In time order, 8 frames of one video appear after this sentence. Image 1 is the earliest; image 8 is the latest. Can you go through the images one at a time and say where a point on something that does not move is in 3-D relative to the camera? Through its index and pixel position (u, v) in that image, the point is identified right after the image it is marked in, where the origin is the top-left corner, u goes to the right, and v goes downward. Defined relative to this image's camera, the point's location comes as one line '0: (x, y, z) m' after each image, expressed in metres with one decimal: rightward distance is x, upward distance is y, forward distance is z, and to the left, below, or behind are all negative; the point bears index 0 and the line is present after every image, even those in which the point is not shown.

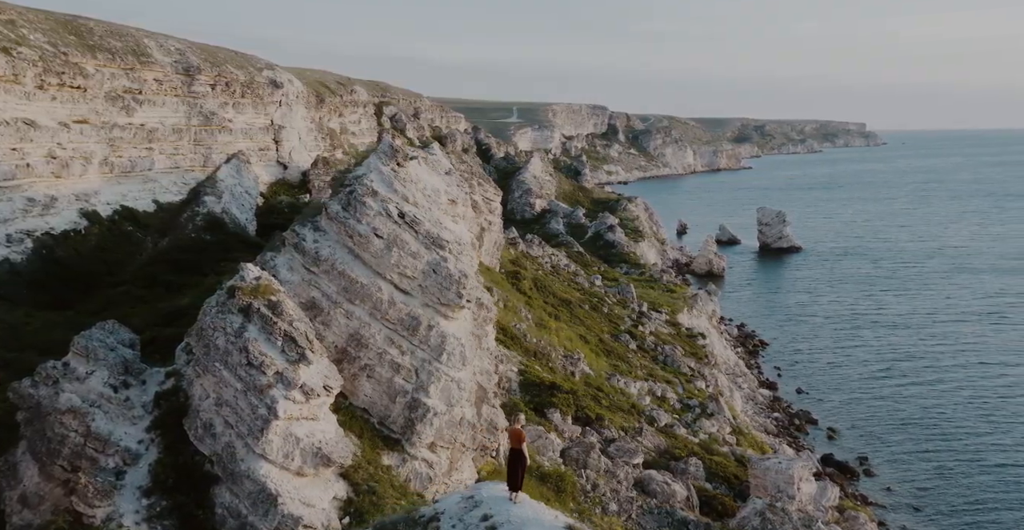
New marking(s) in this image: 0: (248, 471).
0: (-5.5, -4.3, +18.2) m
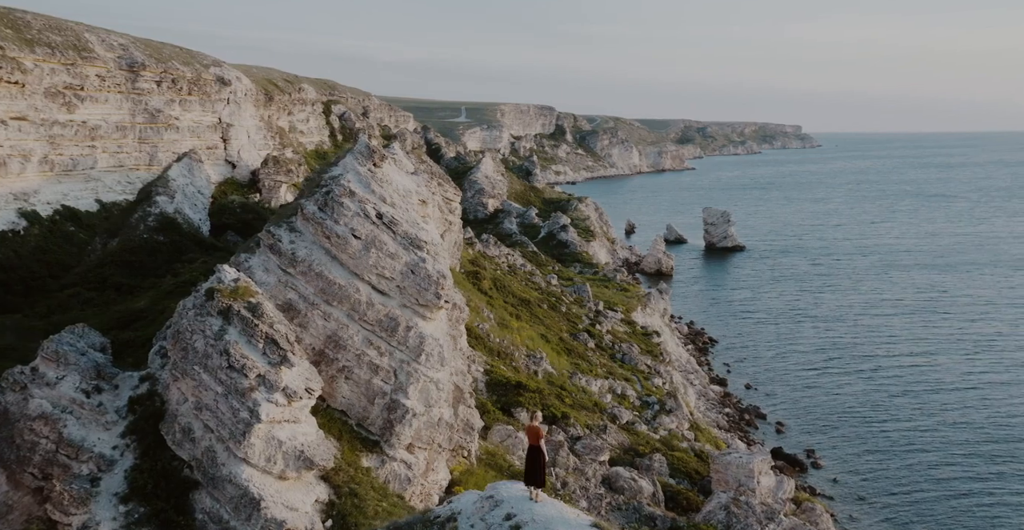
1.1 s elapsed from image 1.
0: (-5.8, -4.3, +18.0) m
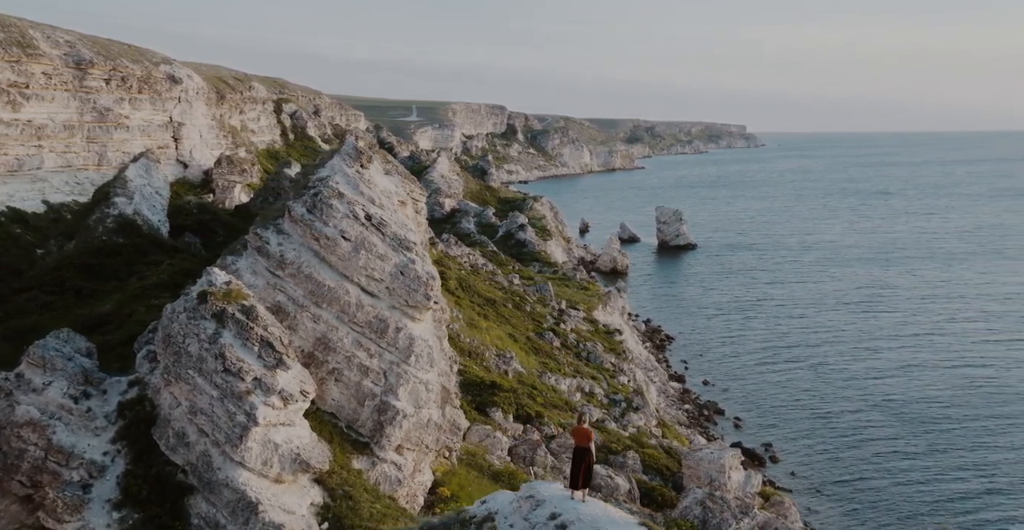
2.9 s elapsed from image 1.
0: (-5.9, -4.4, +17.9) m
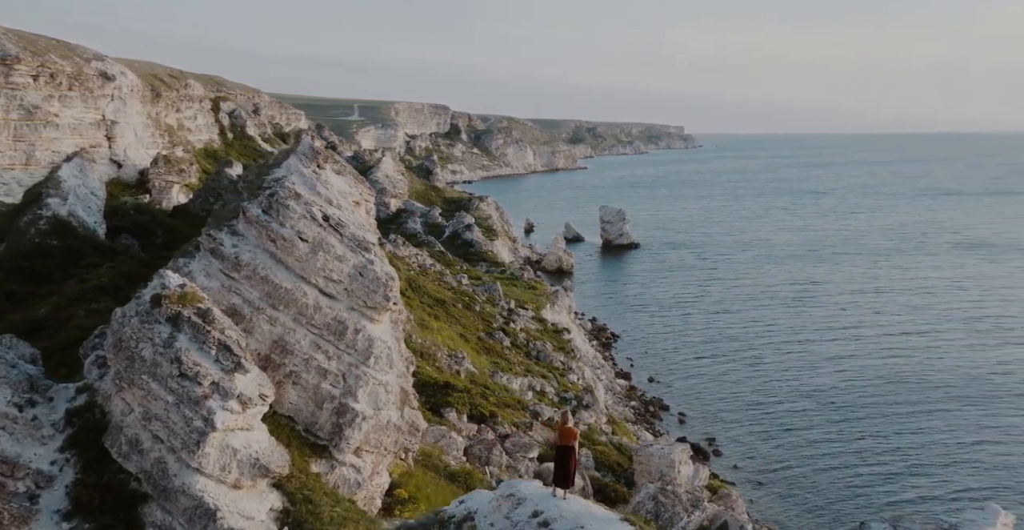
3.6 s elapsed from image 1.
0: (-6.6, -4.4, +17.5) m
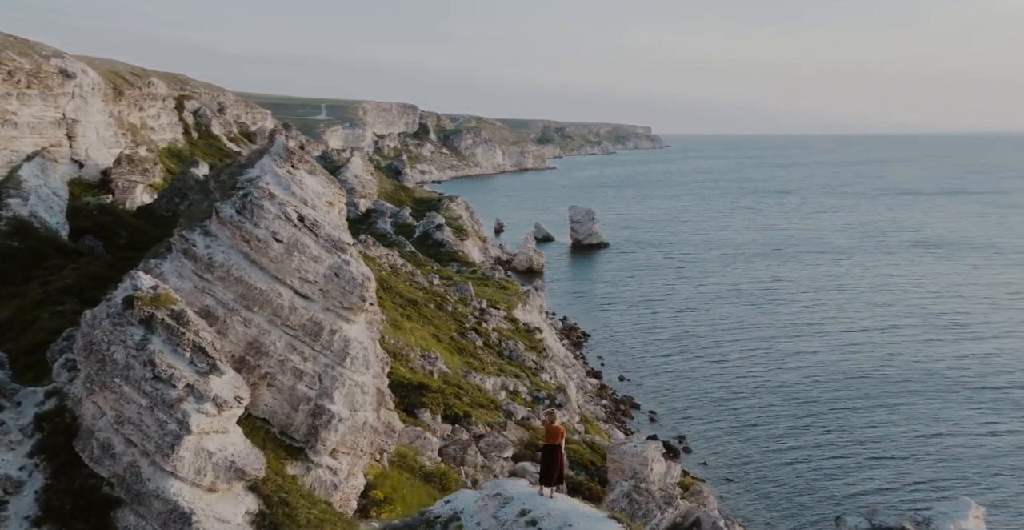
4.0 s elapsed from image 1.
0: (-7.0, -4.5, +17.3) m
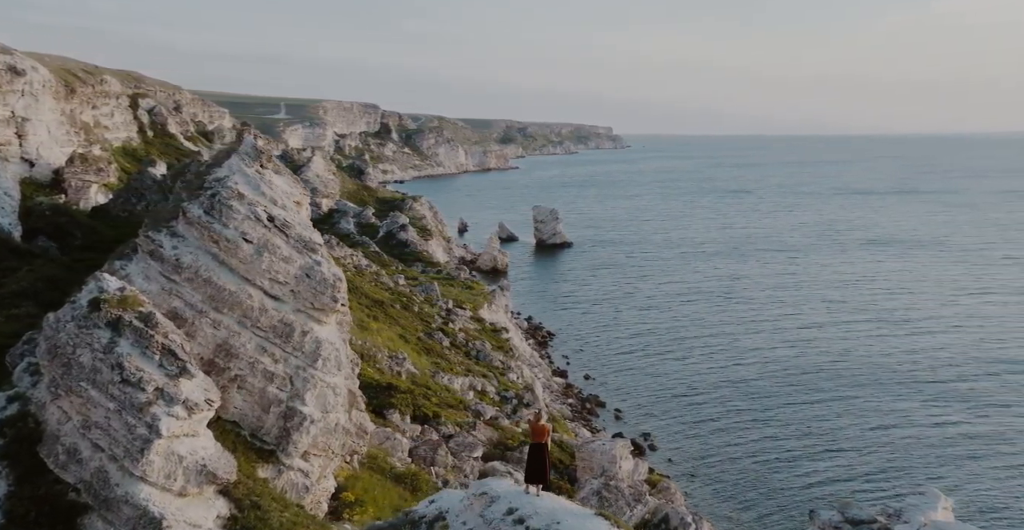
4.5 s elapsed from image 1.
0: (-7.5, -4.5, +16.9) m
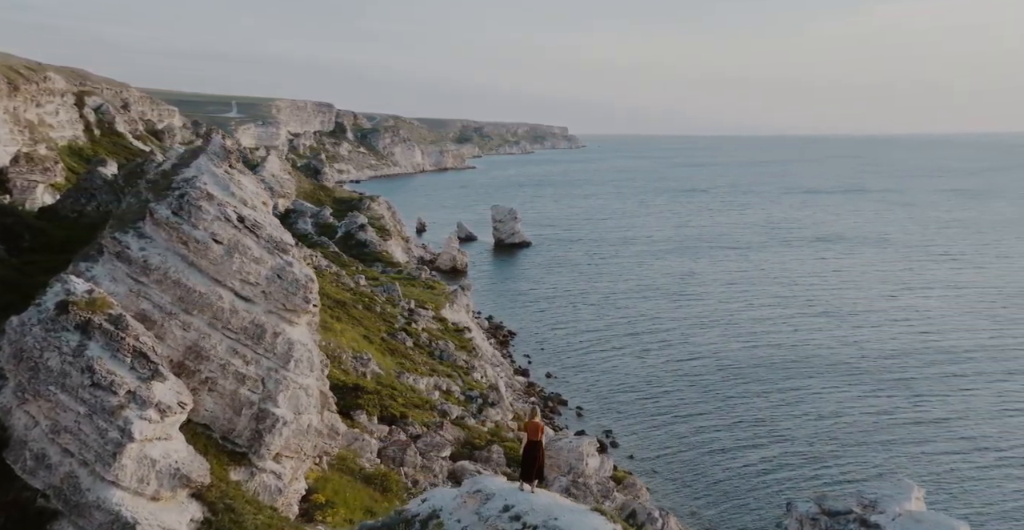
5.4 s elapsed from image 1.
0: (-7.9, -4.5, +16.6) m
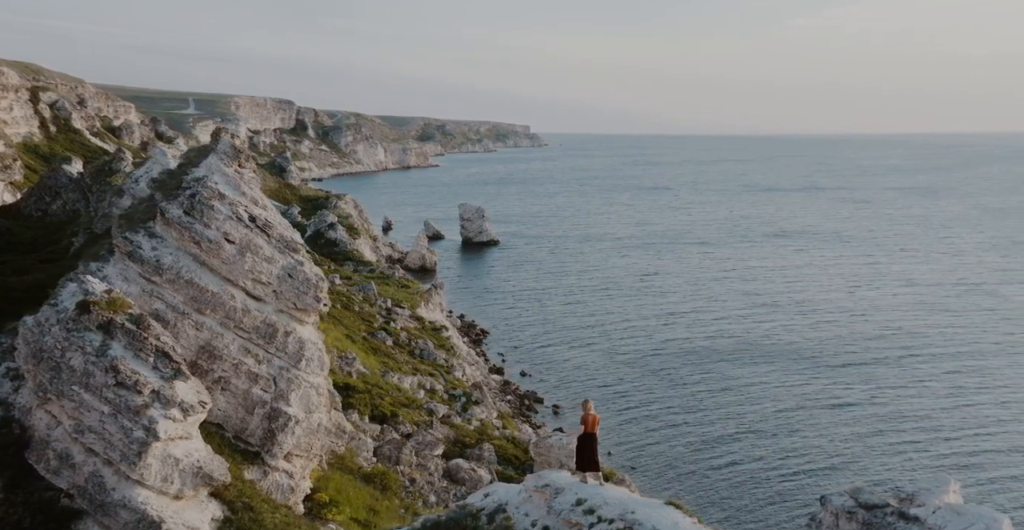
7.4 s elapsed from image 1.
0: (-7.5, -4.5, +16.7) m
